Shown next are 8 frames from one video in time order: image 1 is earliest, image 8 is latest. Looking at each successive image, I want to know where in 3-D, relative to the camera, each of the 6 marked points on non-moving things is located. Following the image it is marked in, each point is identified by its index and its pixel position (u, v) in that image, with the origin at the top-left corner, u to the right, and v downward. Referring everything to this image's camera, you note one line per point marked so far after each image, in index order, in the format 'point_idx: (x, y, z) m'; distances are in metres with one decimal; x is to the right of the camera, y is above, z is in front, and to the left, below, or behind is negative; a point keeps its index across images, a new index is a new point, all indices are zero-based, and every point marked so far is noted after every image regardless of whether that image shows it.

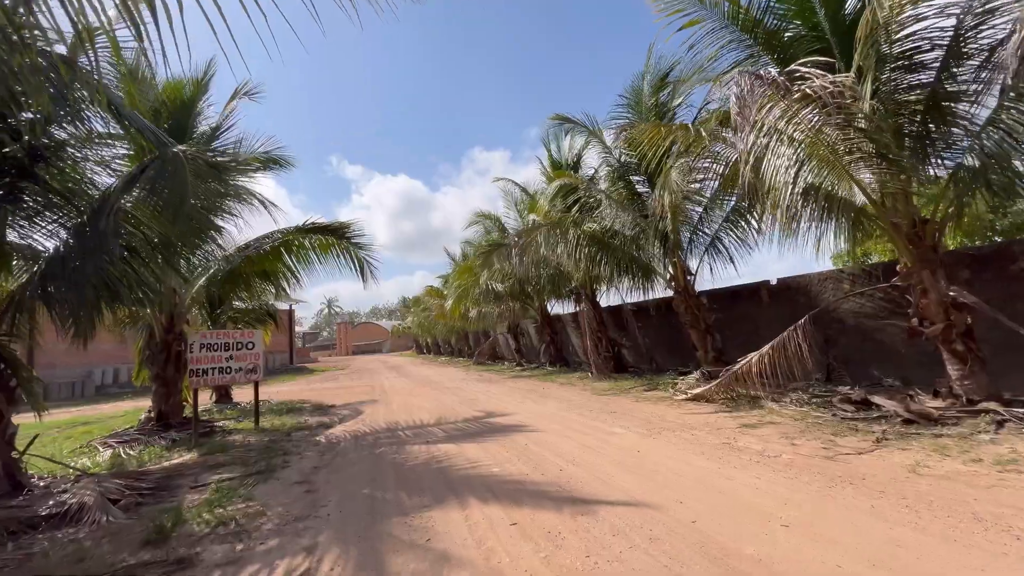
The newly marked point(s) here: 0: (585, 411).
0: (+1.2, -2.1, +7.8) m
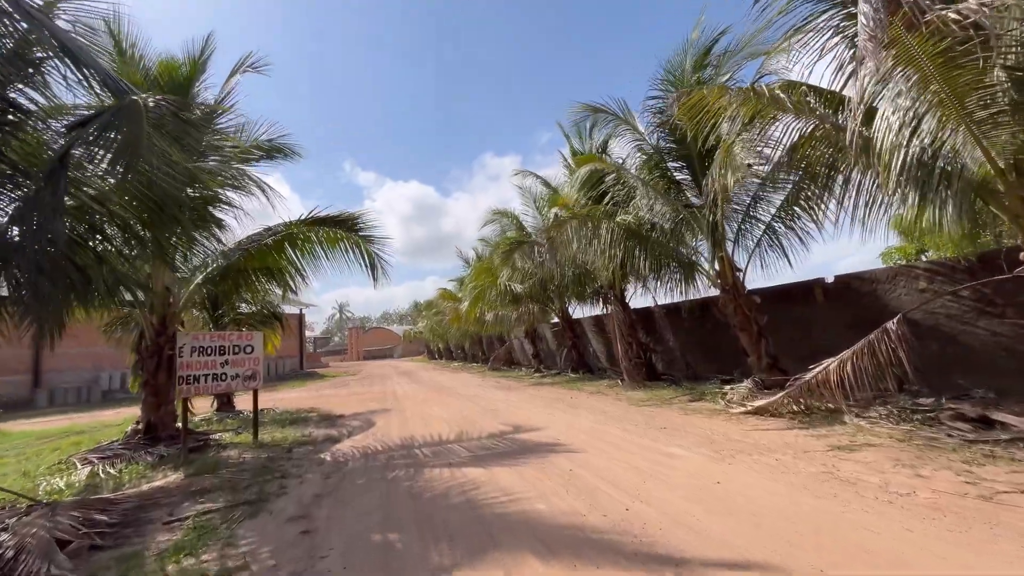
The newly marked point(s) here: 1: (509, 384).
0: (+1.7, -2.0, +6.7) m
1: (-0.1, -3.1, +14.7) m
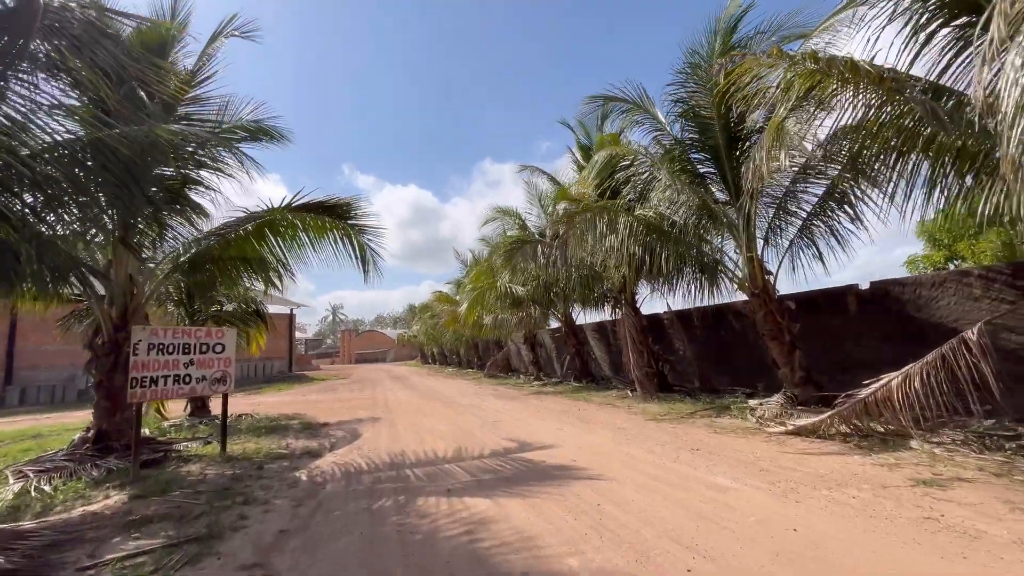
0: (+1.8, -2.0, +5.8) m
1: (-0.1, -3.1, +13.8) m
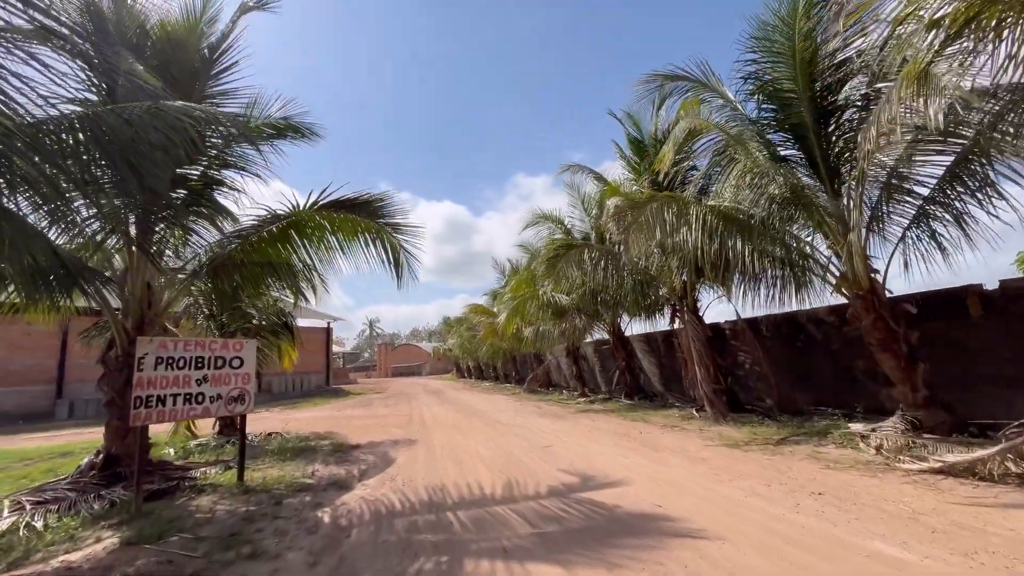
0: (+2.5, -2.0, +4.6) m
1: (+1.2, -3.4, +12.6) m
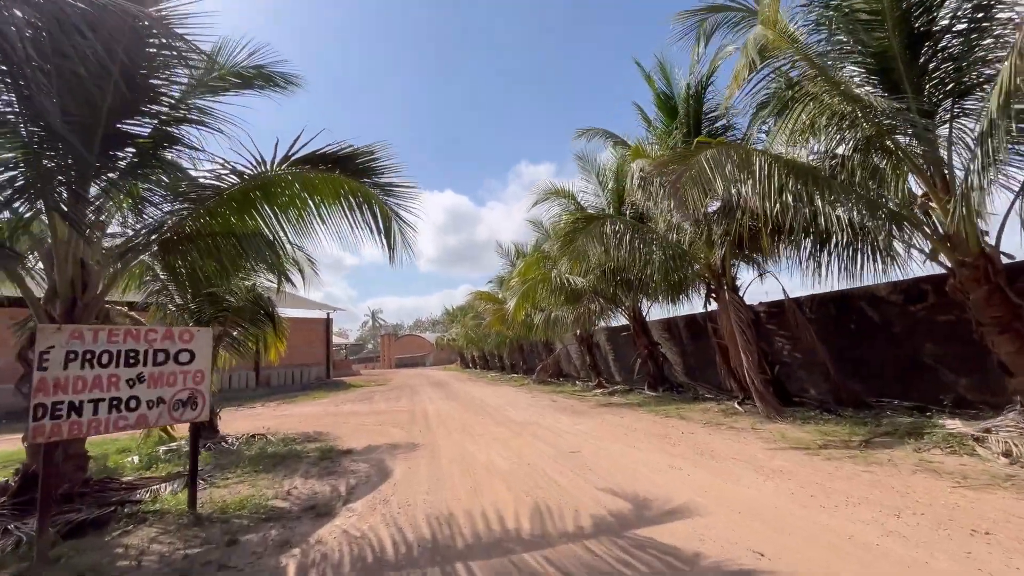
0: (+2.7, -1.7, +3.4) m
1: (+1.5, -2.9, +11.4) m
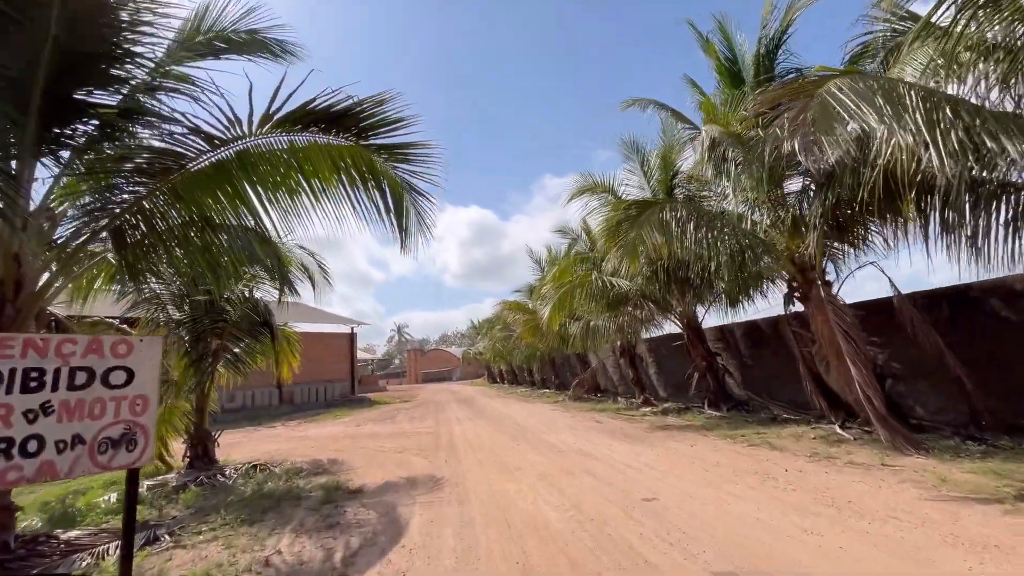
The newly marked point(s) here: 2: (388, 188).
0: (+3.1, -1.5, +1.7) m
1: (+2.3, -2.9, +9.8) m
2: (-1.2, +1.0, +4.6) m
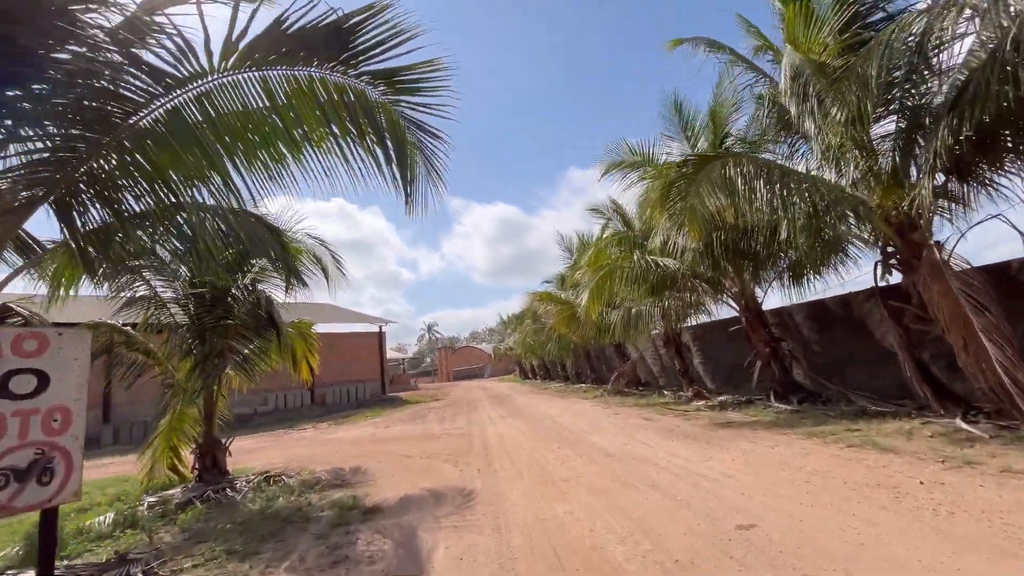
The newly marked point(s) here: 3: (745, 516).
0: (+3.3, -1.1, +0.5) m
1: (+3.0, -2.5, +8.6) m
2: (-1.0, +1.3, +3.6) m
3: (+1.9, -1.9, +3.8) m
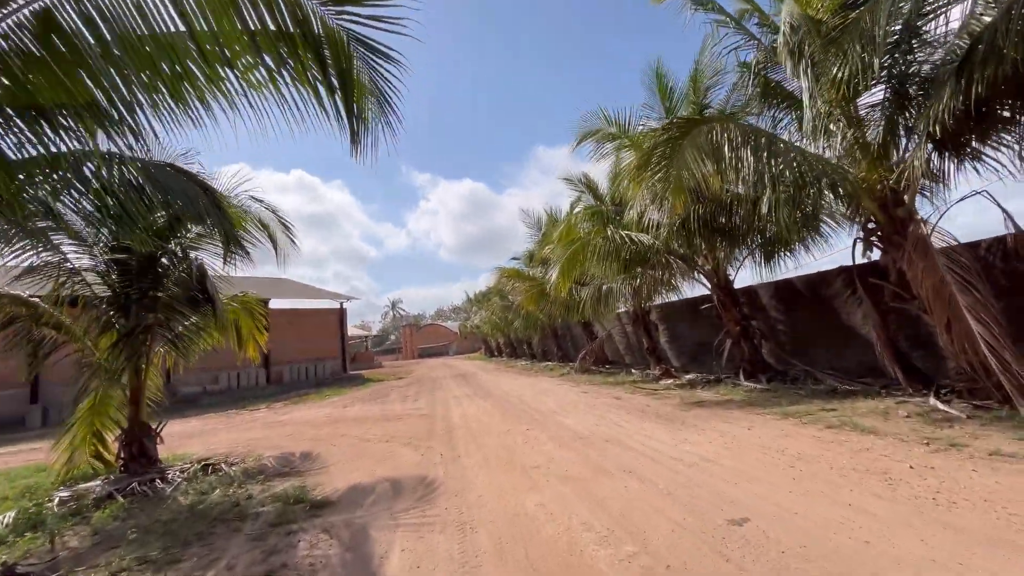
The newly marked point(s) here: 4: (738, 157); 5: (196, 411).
0: (+3.3, -1.1, +0.2) m
1: (+2.4, -2.1, +8.3) m
2: (-1.2, +1.5, +2.9) m
3: (+1.7, -1.6, +3.4) m
4: (+2.8, +1.7, +5.8) m
5: (-12.7, -5.0, +18.4) m
